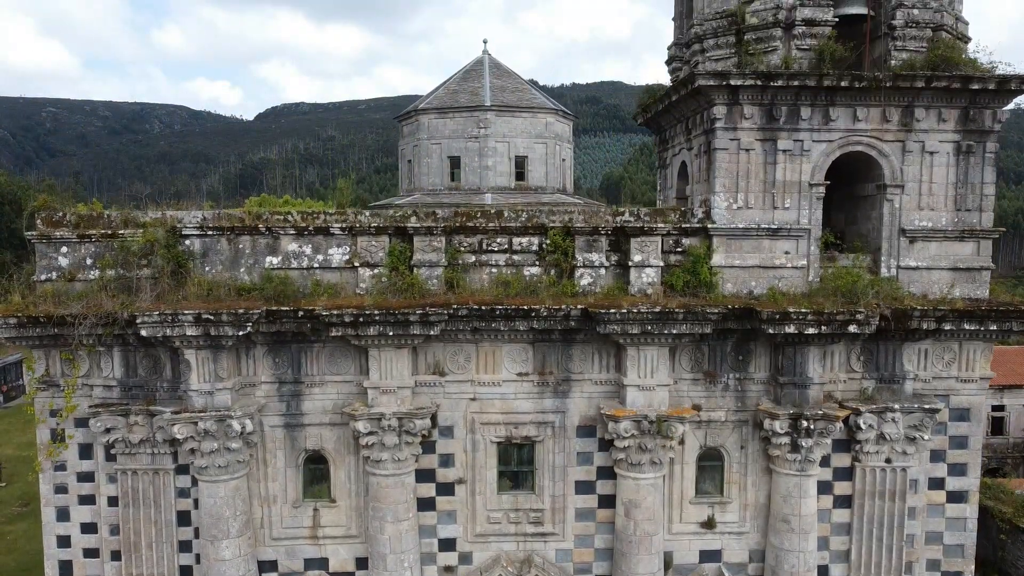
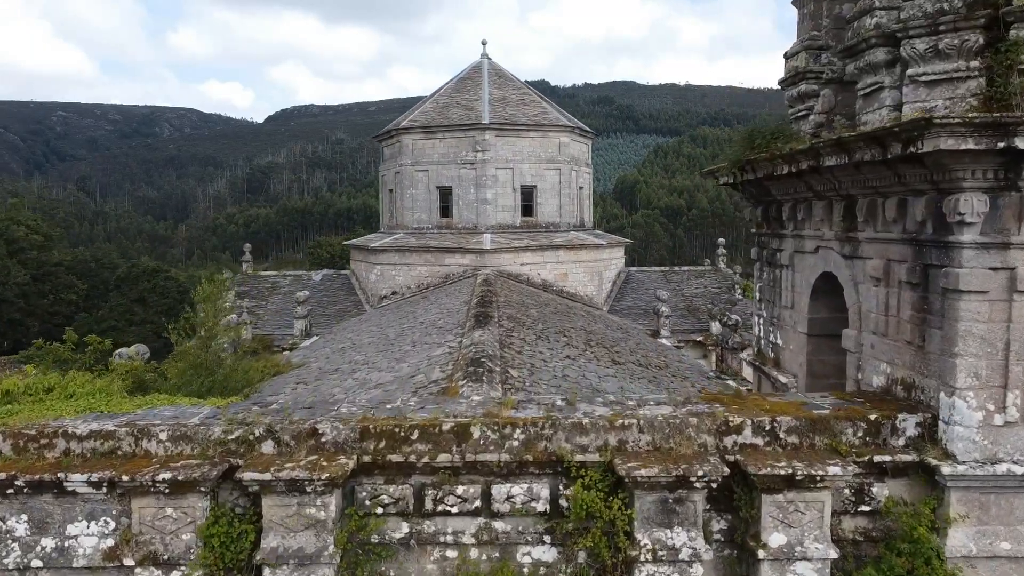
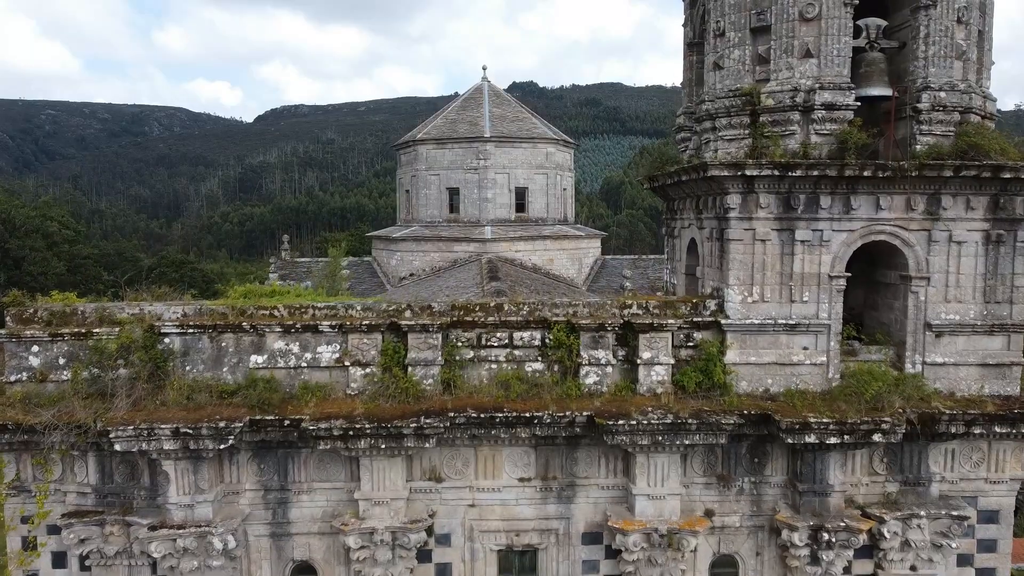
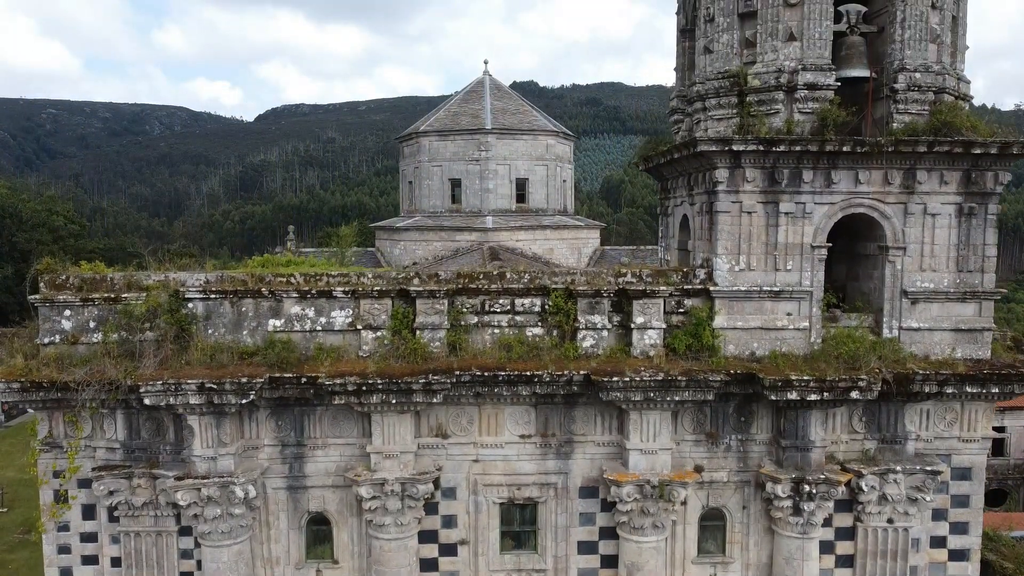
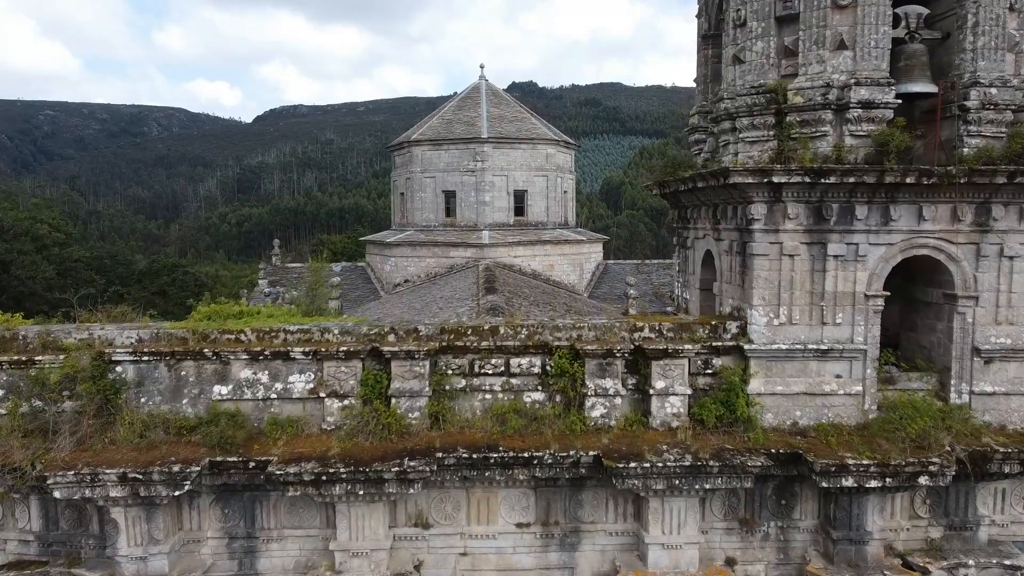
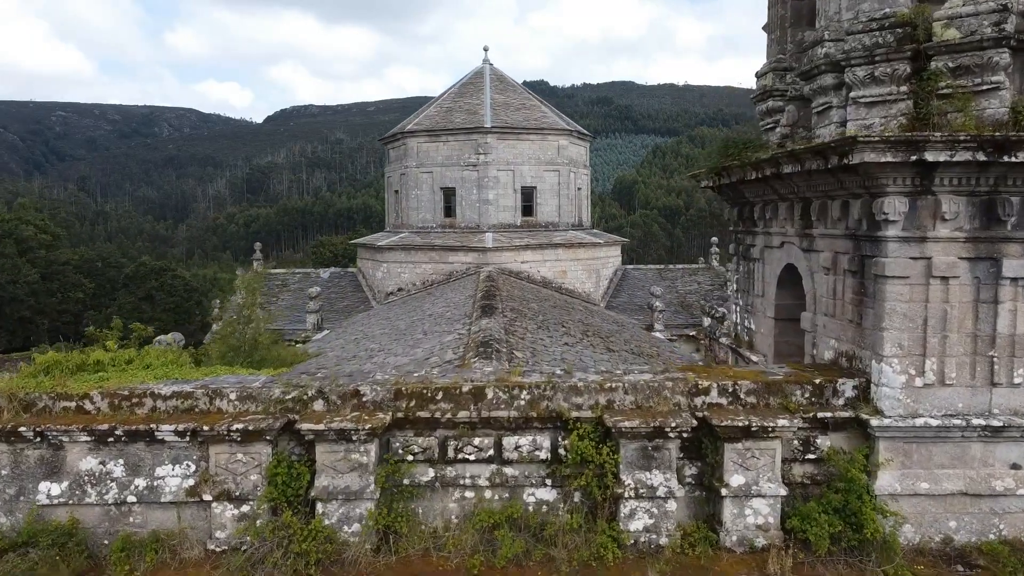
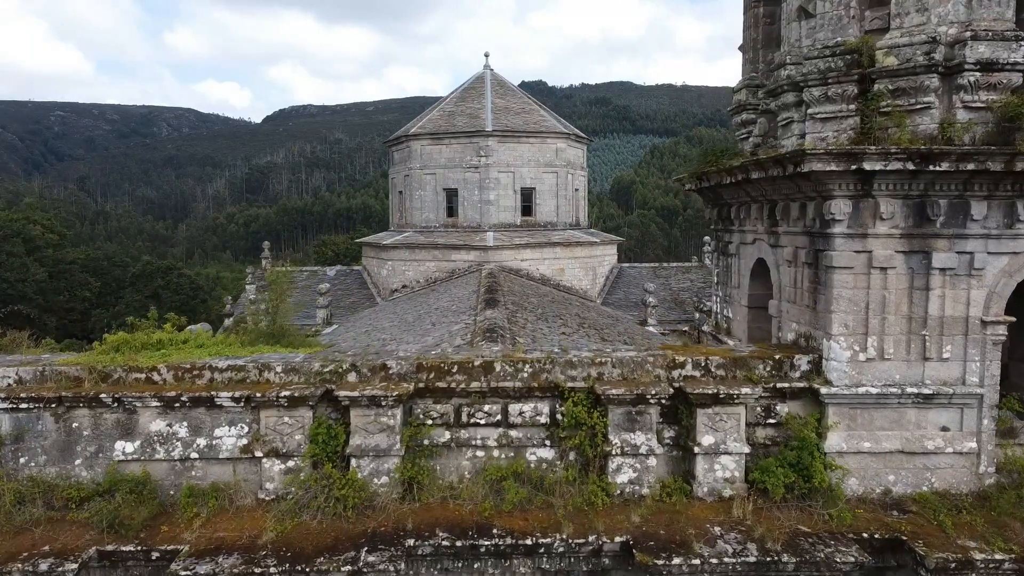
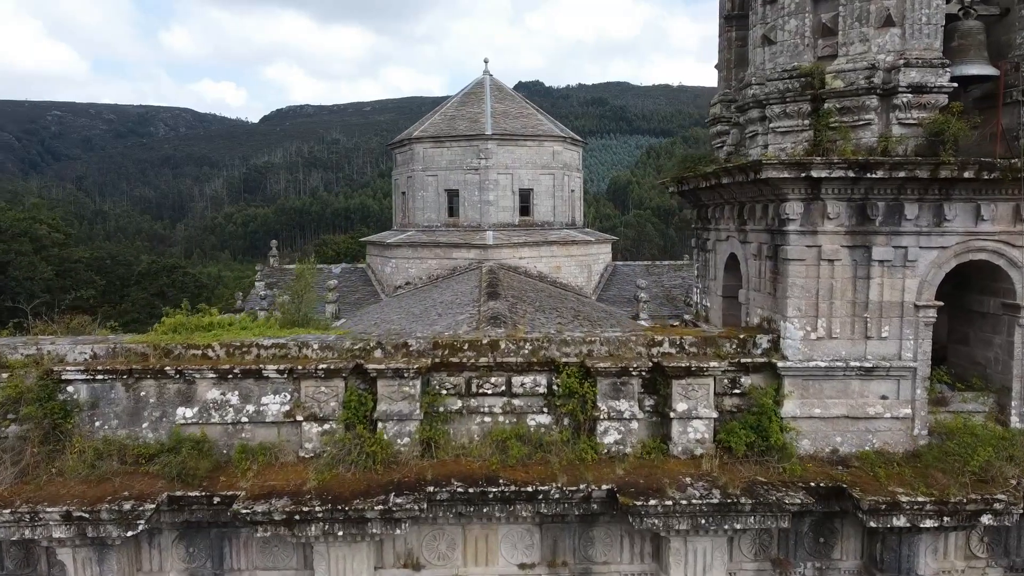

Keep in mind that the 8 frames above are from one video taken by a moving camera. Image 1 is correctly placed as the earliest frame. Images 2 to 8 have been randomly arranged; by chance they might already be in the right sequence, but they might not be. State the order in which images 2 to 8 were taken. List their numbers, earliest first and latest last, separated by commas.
4, 3, 5, 8, 7, 6, 2
